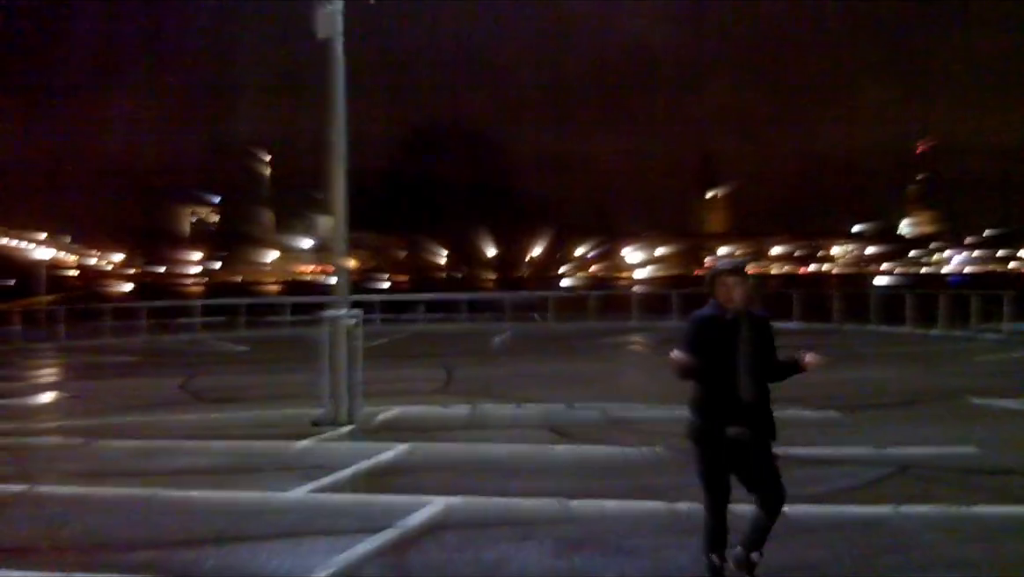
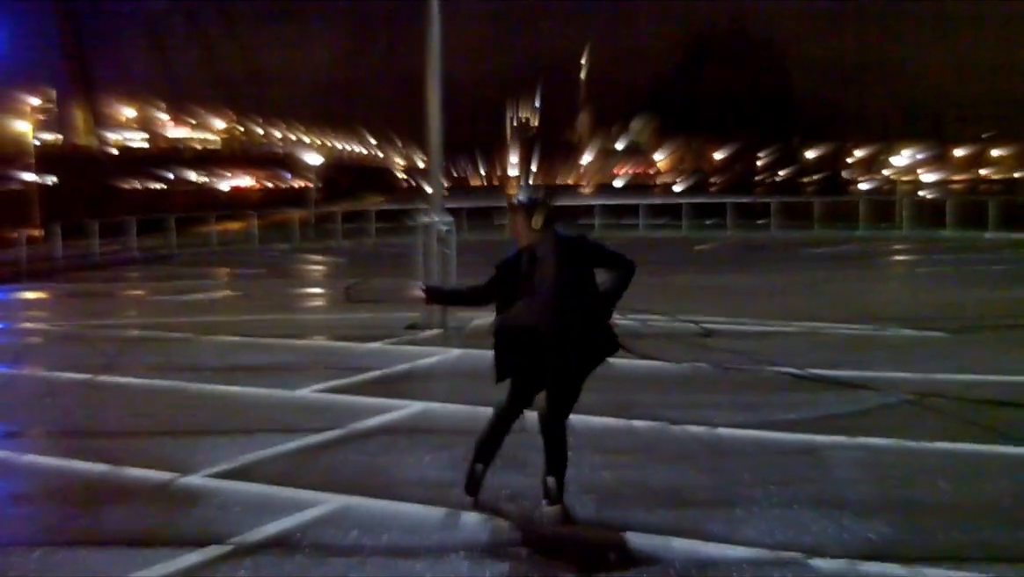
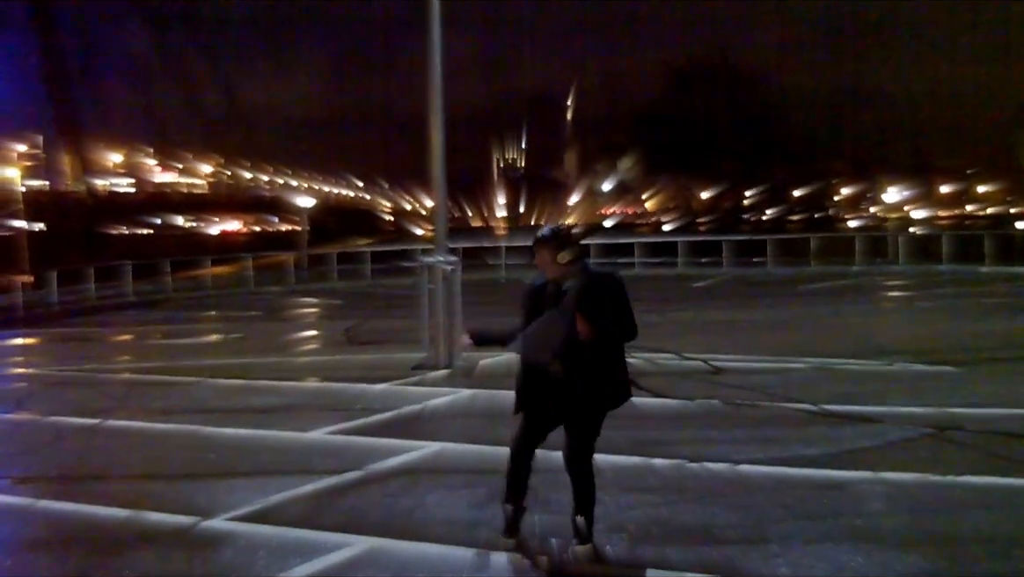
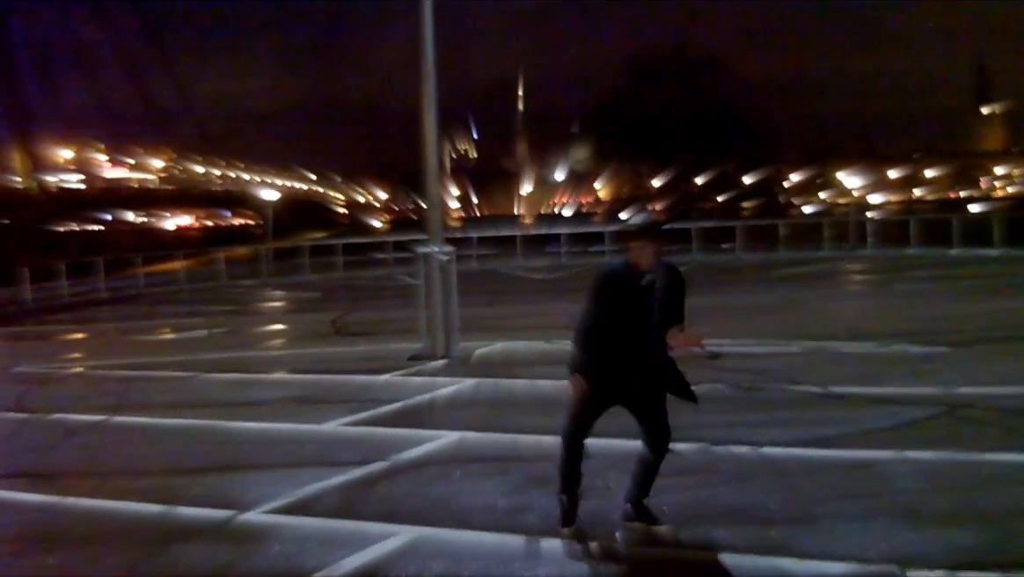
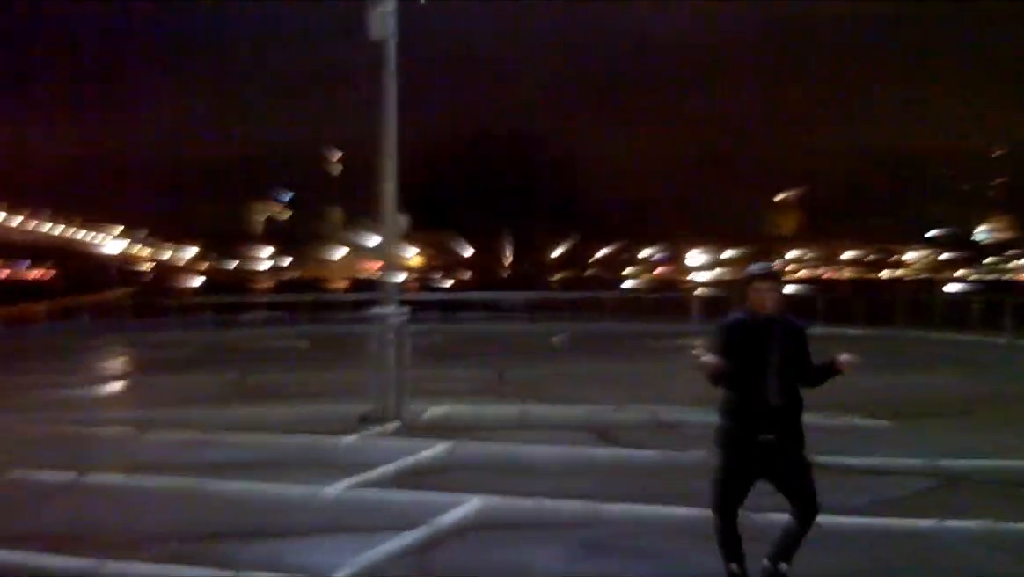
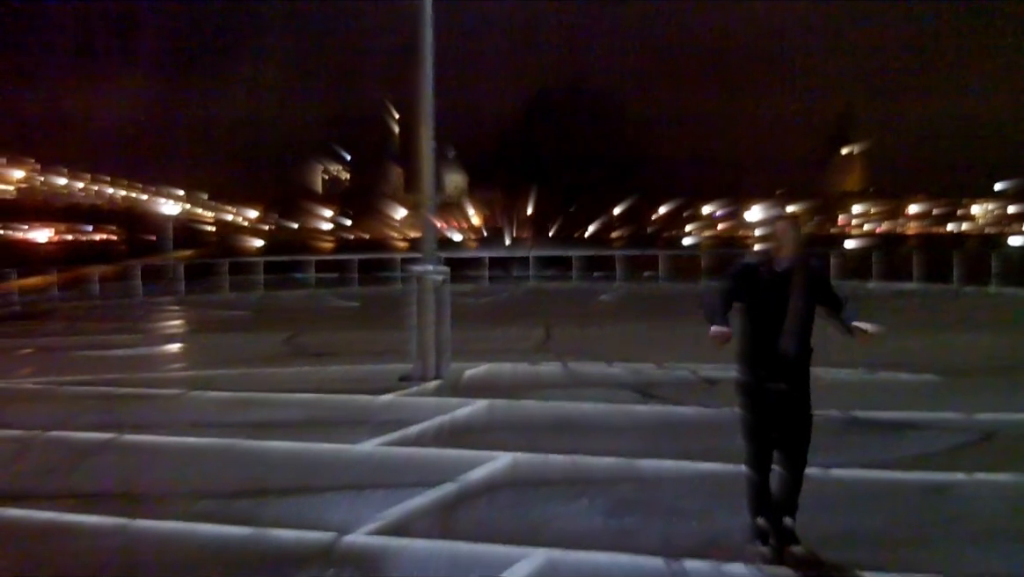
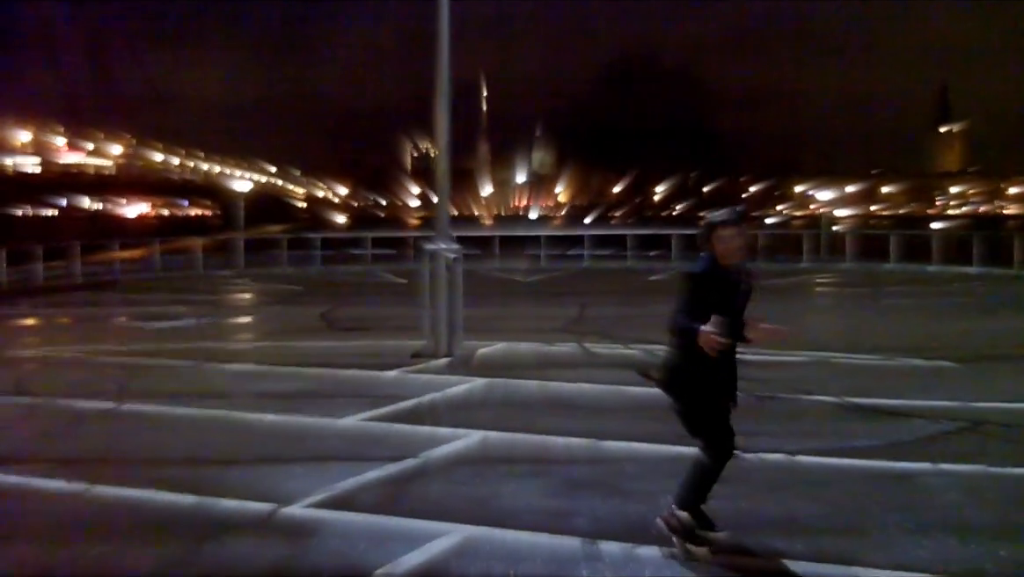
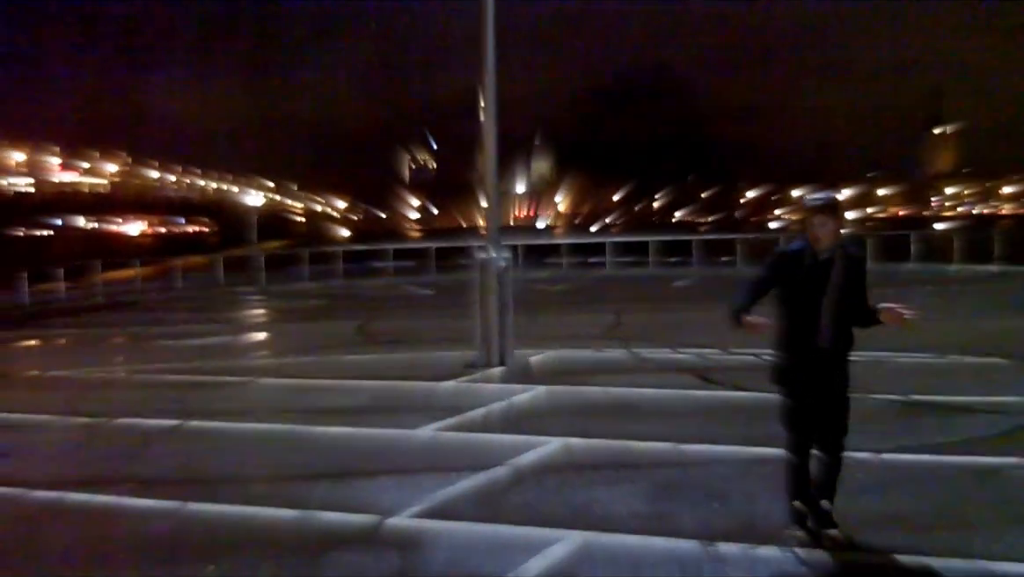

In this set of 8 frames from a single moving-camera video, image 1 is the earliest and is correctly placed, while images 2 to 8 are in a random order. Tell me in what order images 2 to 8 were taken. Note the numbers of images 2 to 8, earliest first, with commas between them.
5, 6, 8, 7, 4, 3, 2
